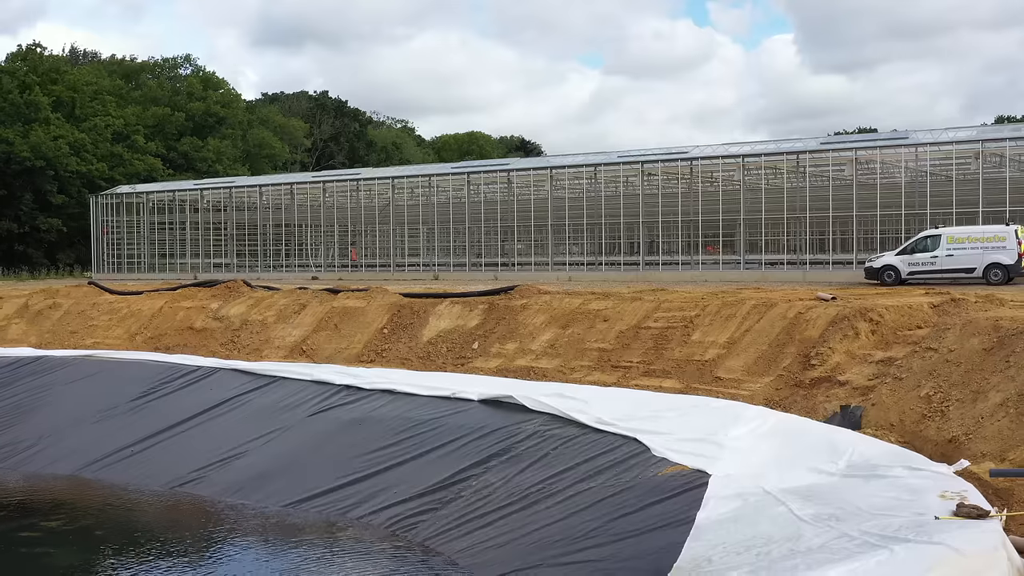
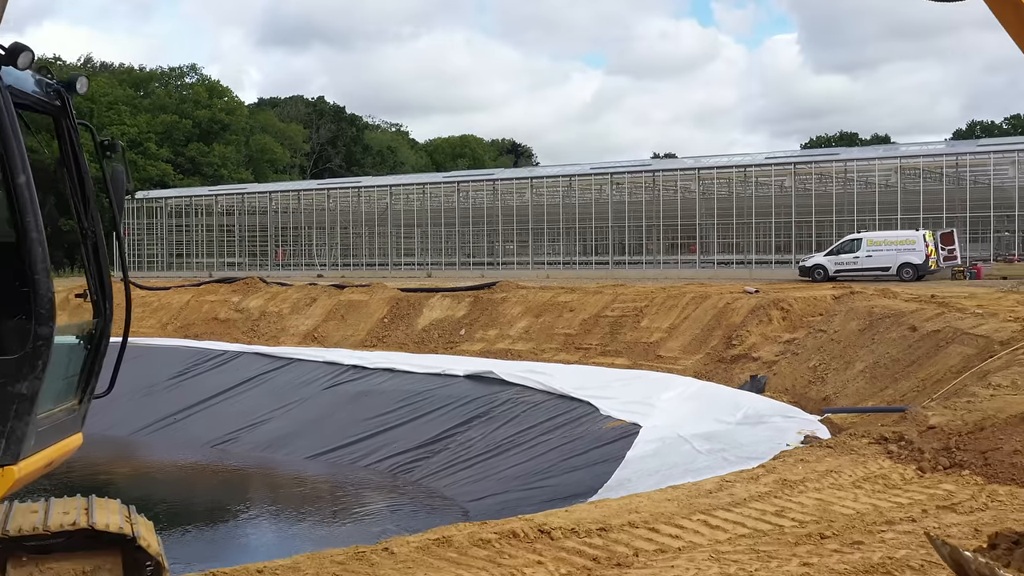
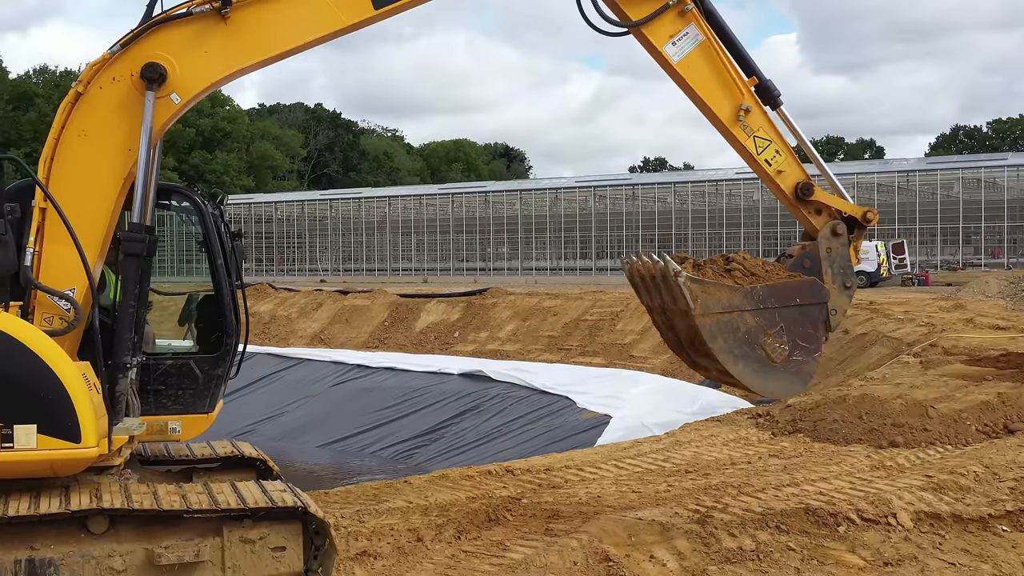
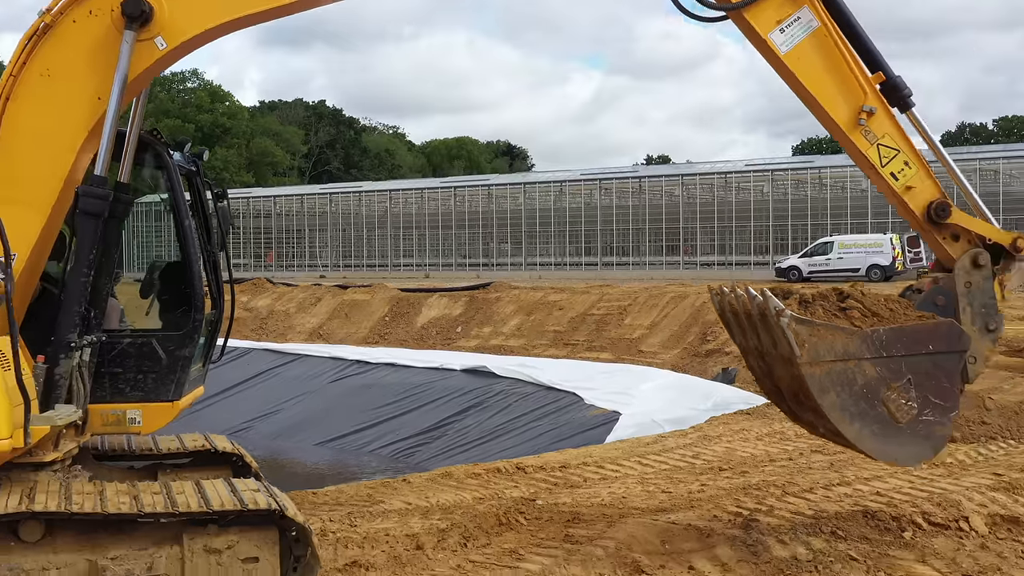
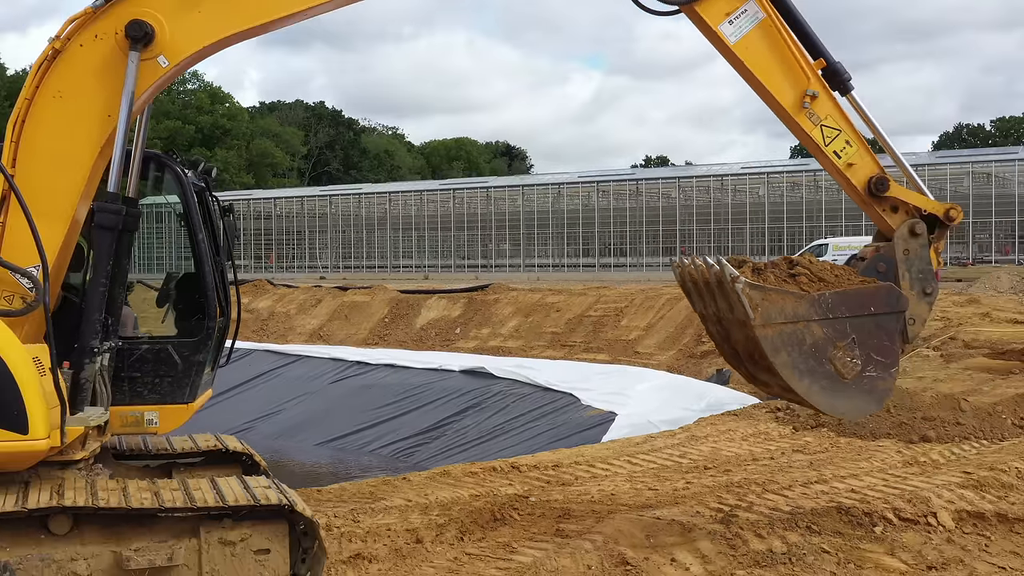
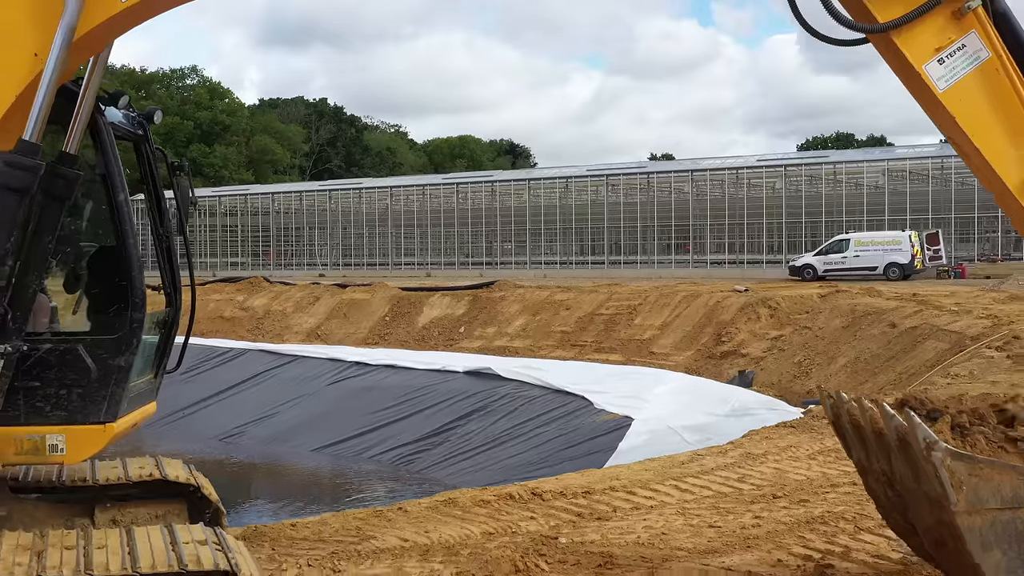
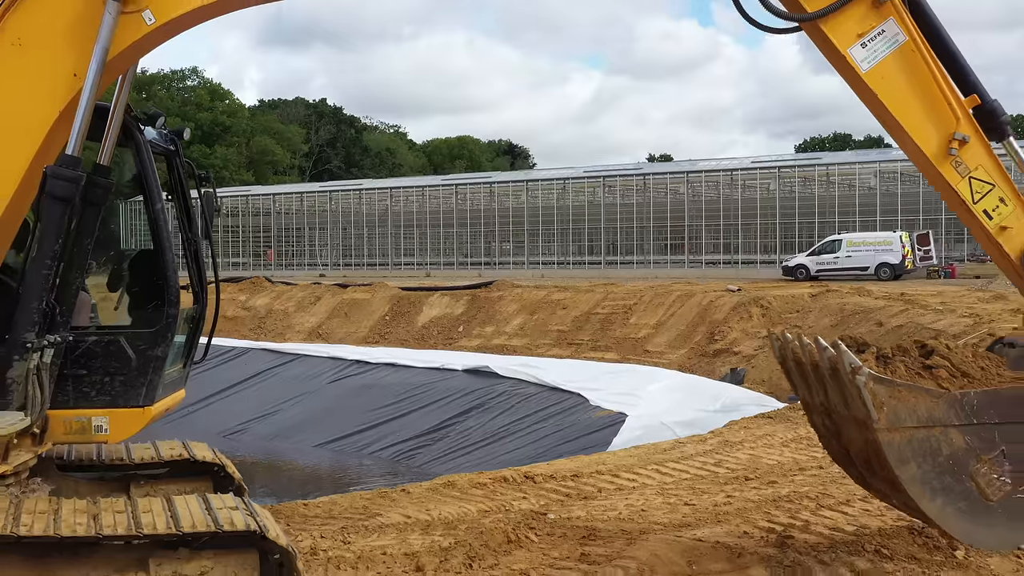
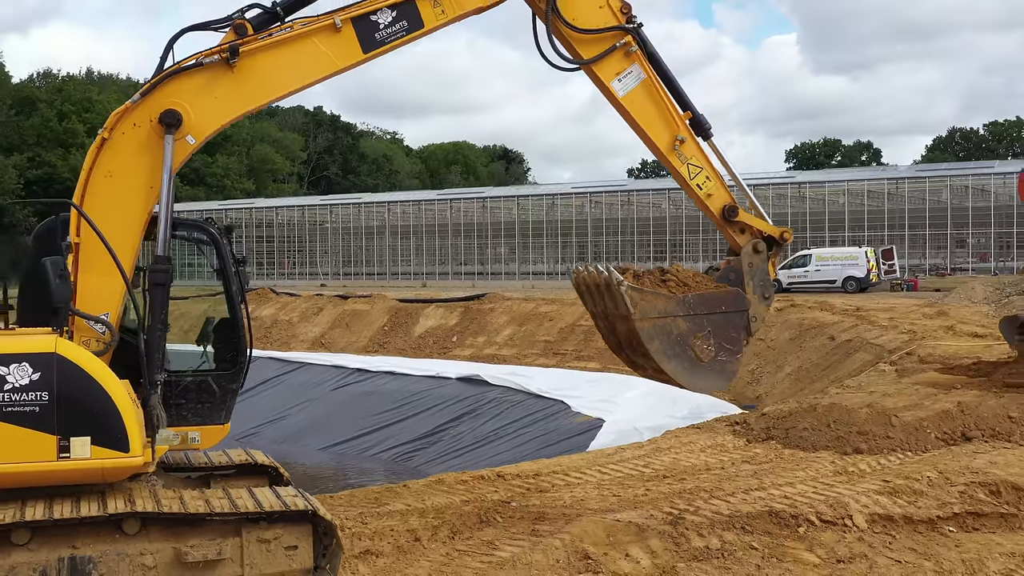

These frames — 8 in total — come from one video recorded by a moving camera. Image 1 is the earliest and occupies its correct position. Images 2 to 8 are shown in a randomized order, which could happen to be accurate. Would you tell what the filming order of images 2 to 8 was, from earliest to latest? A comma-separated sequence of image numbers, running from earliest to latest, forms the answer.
2, 6, 7, 4, 5, 3, 8
